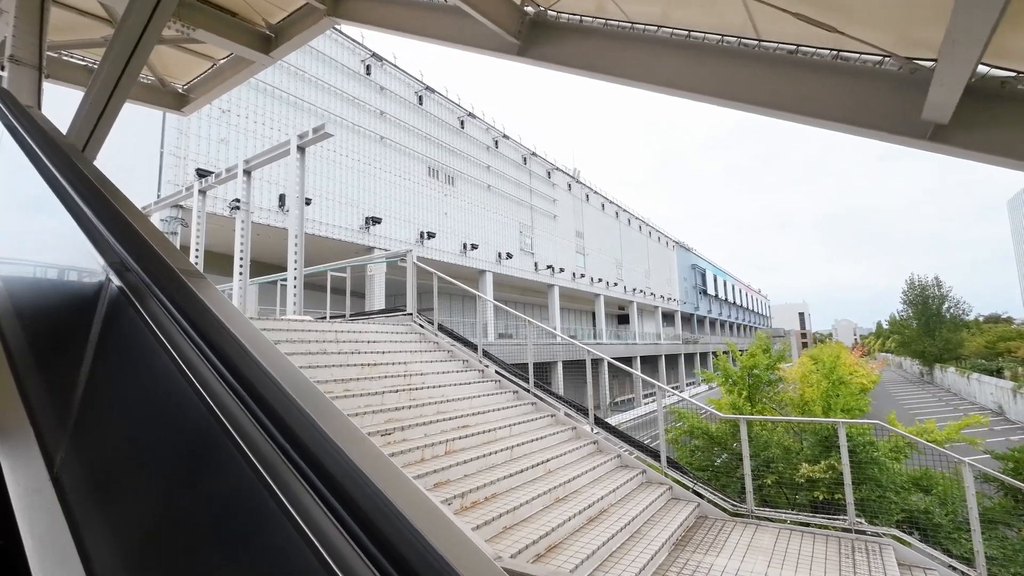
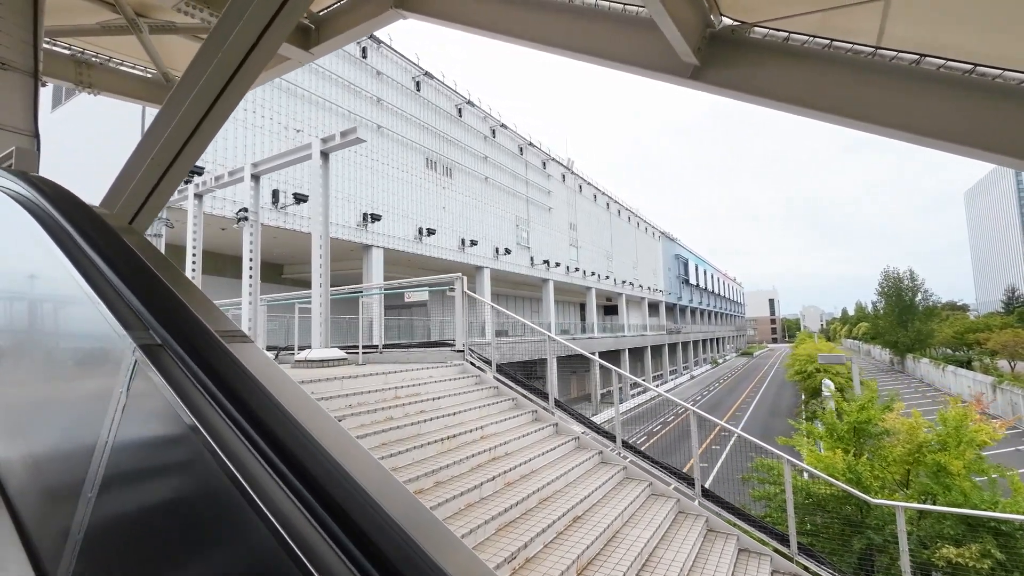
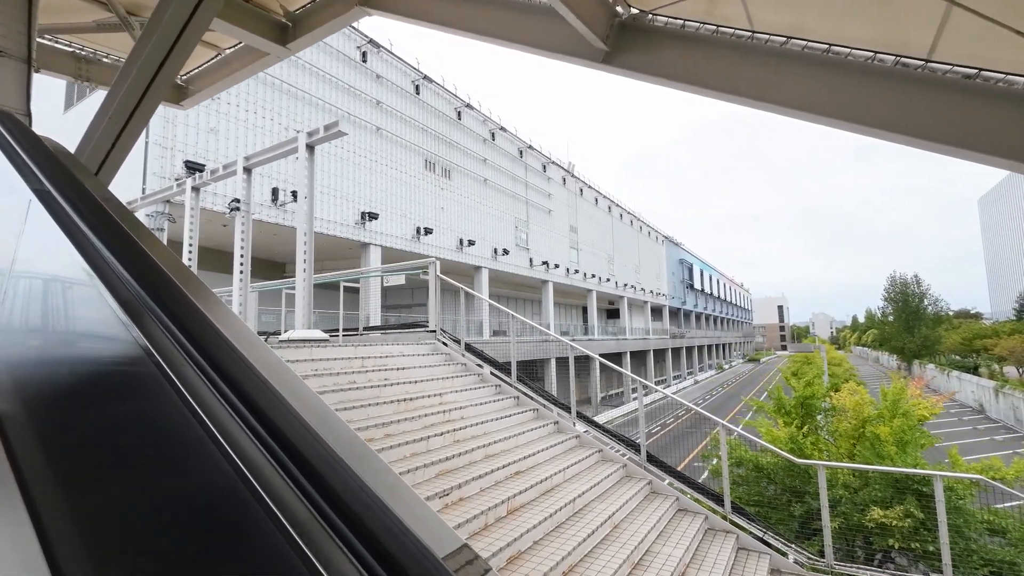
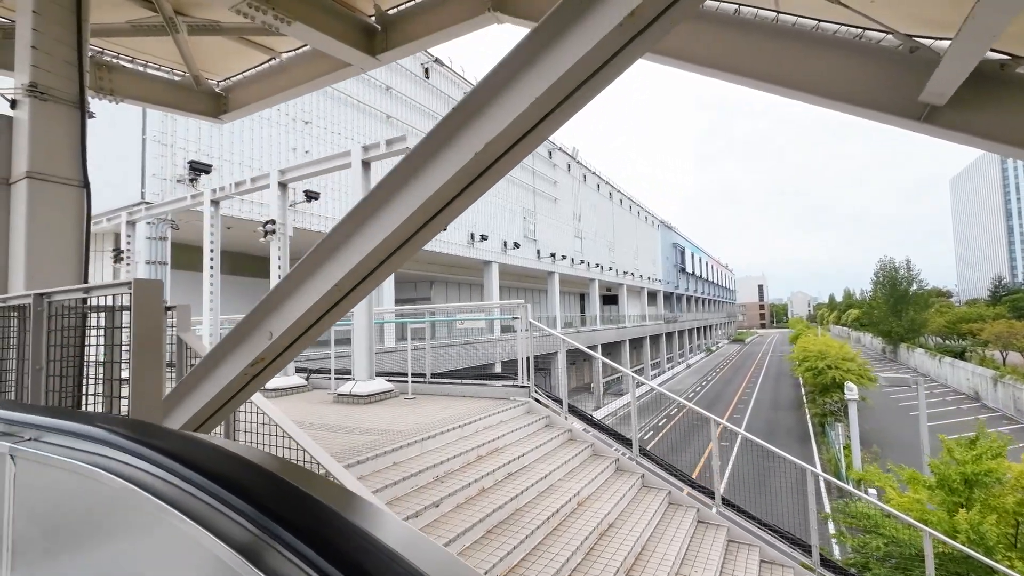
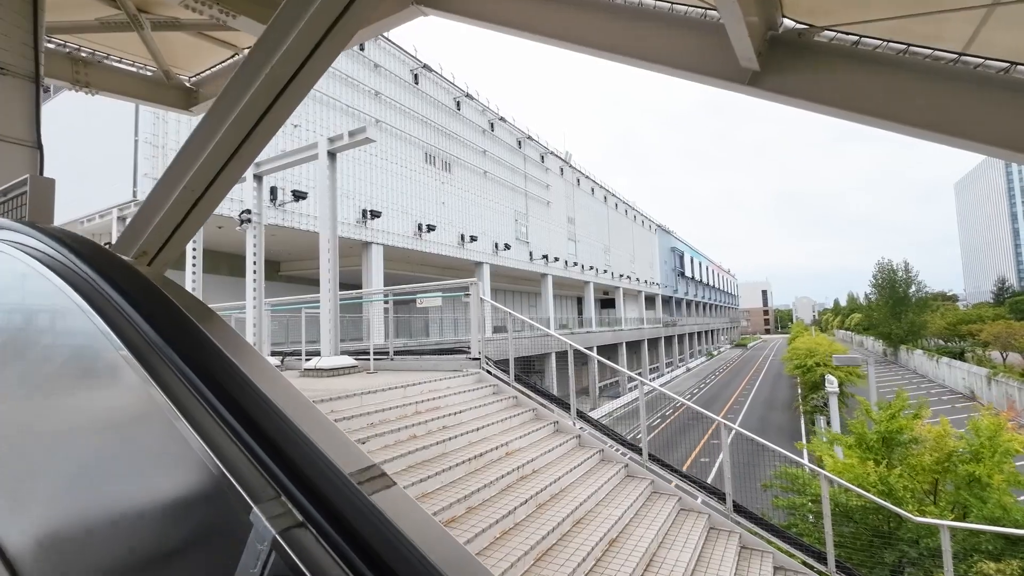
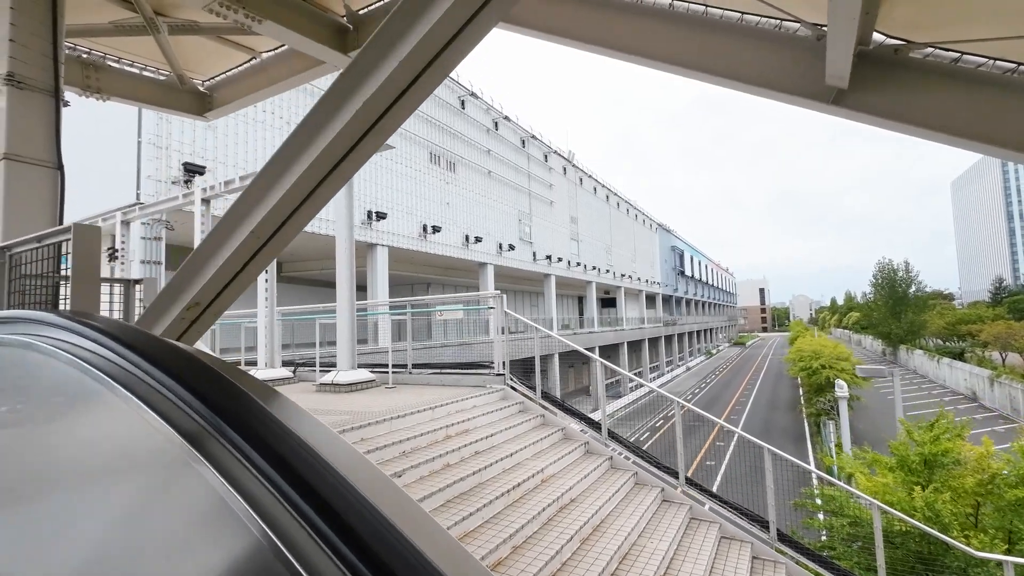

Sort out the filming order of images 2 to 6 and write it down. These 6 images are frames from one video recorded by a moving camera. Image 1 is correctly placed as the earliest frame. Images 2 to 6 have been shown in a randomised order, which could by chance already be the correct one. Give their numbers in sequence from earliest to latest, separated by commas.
3, 2, 5, 6, 4
